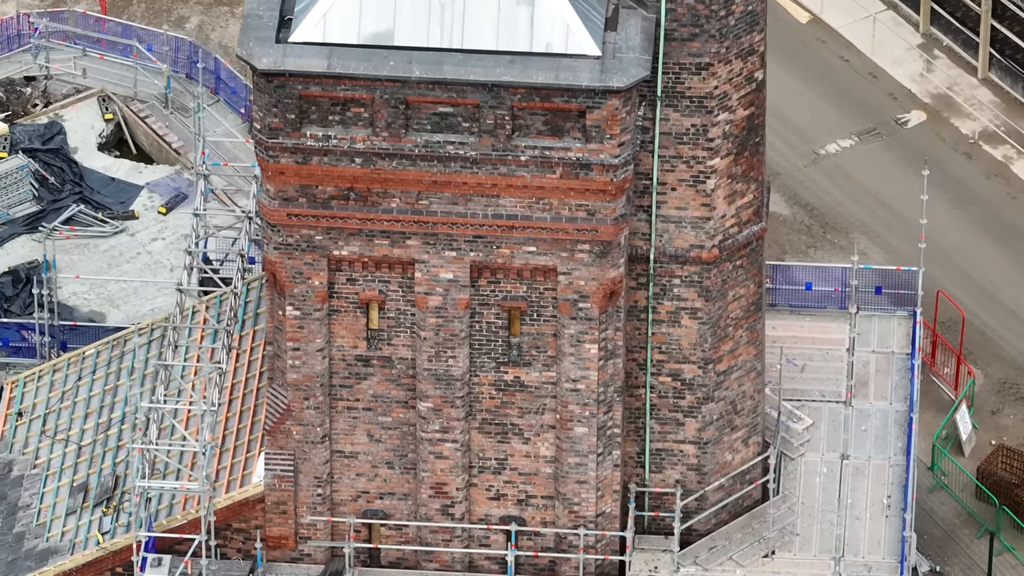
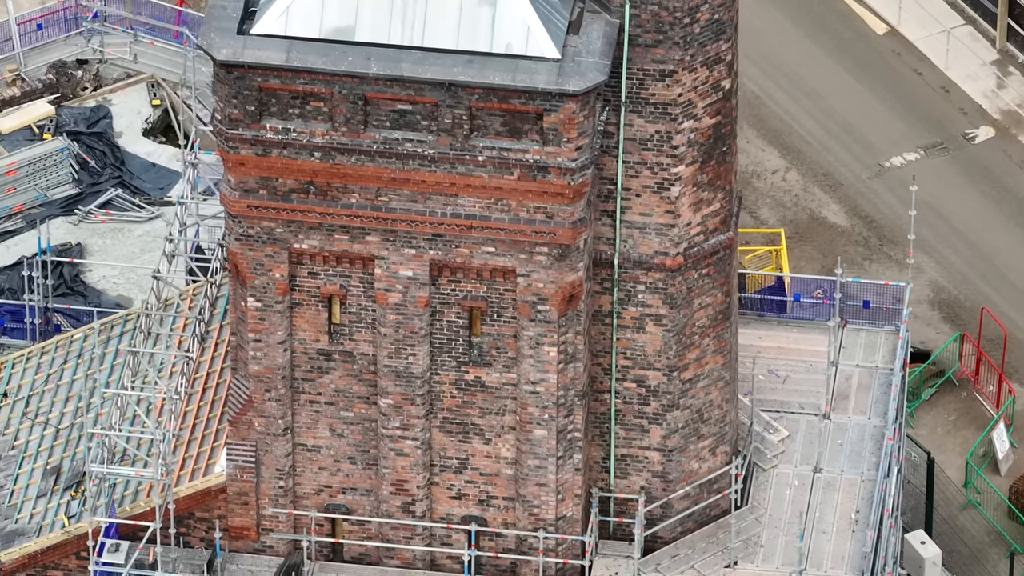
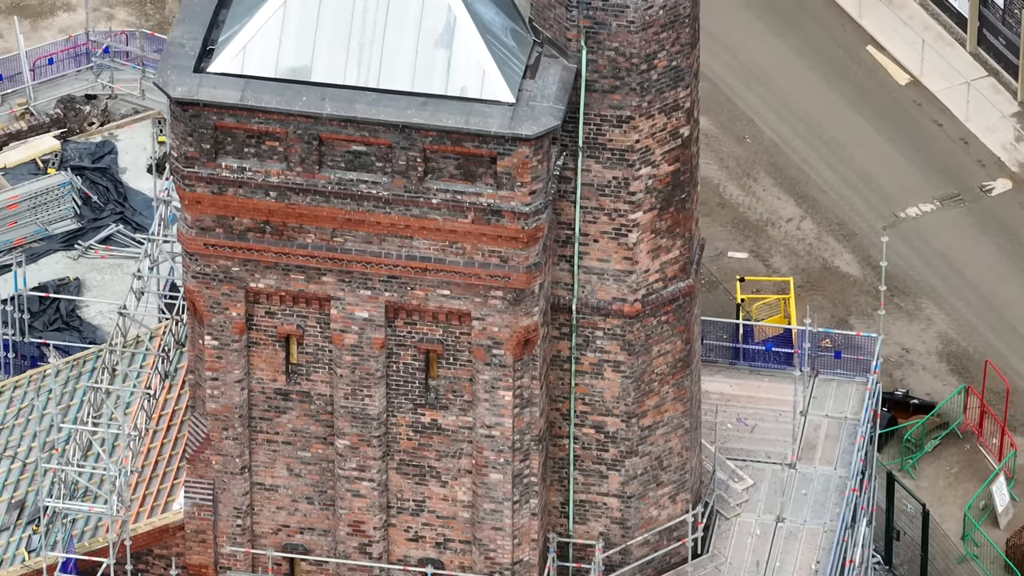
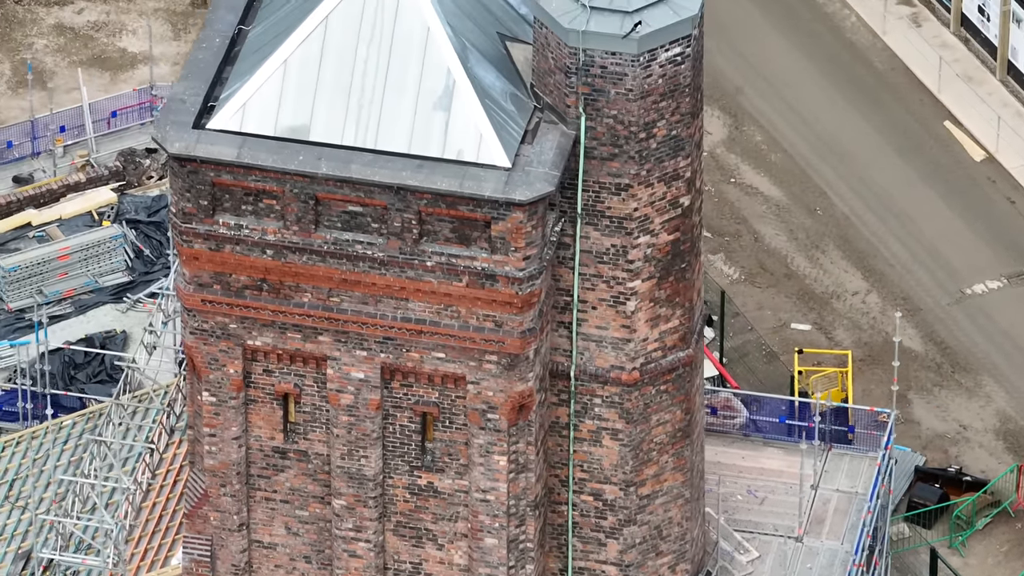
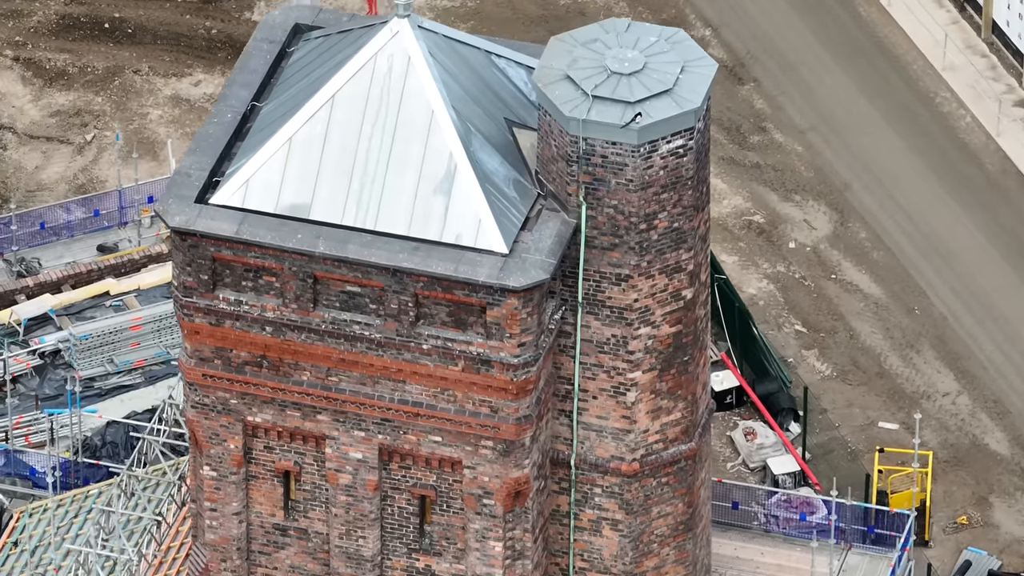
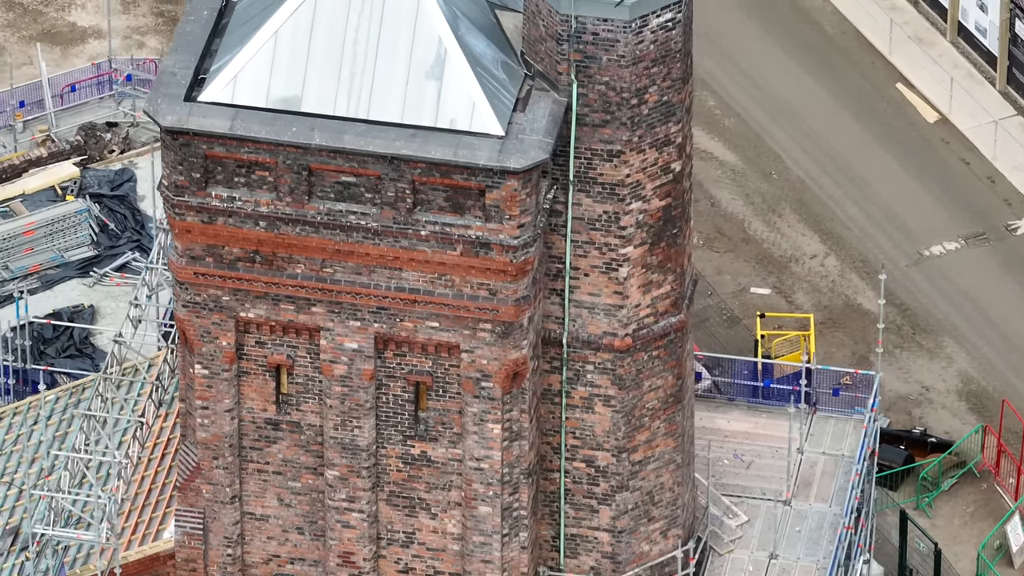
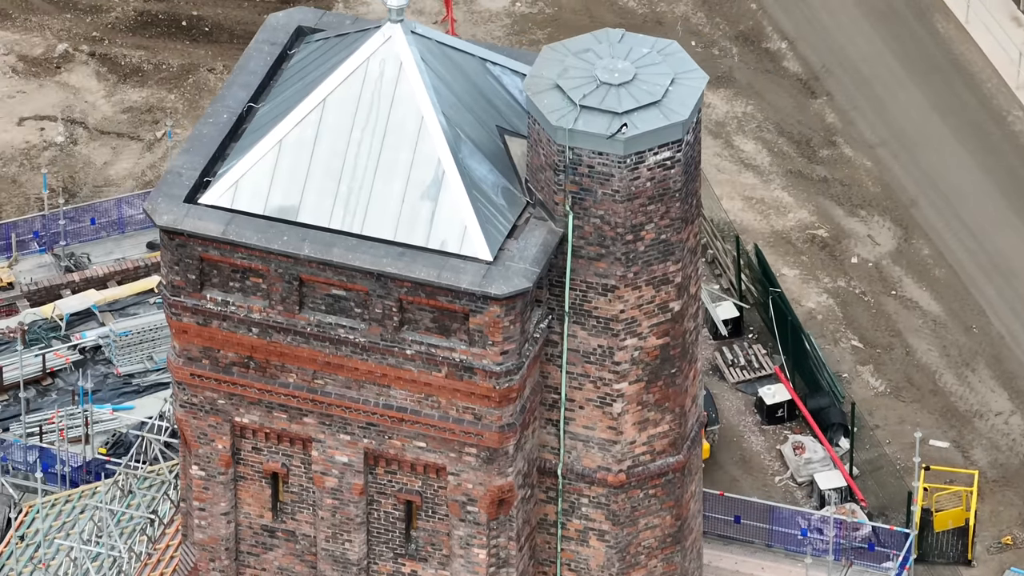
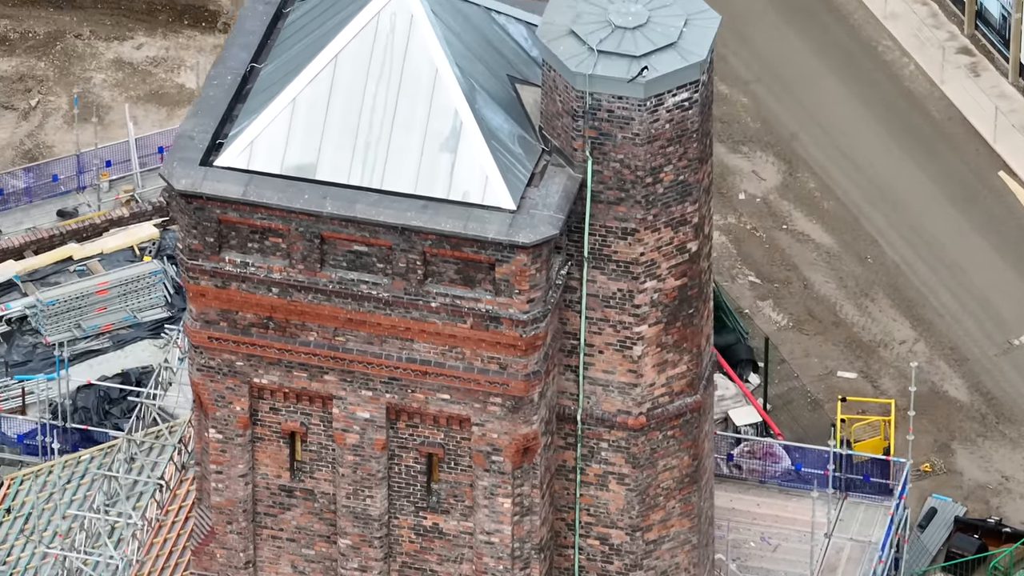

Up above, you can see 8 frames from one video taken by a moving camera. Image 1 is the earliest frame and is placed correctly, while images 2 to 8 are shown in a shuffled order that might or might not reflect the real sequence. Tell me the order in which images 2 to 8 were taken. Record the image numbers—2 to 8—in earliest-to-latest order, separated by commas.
2, 3, 6, 4, 8, 5, 7
